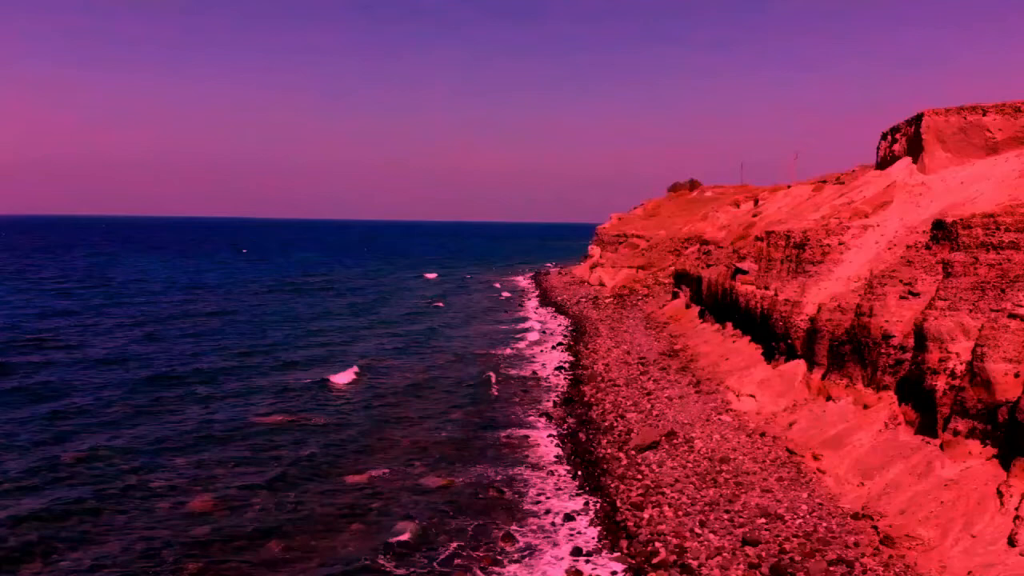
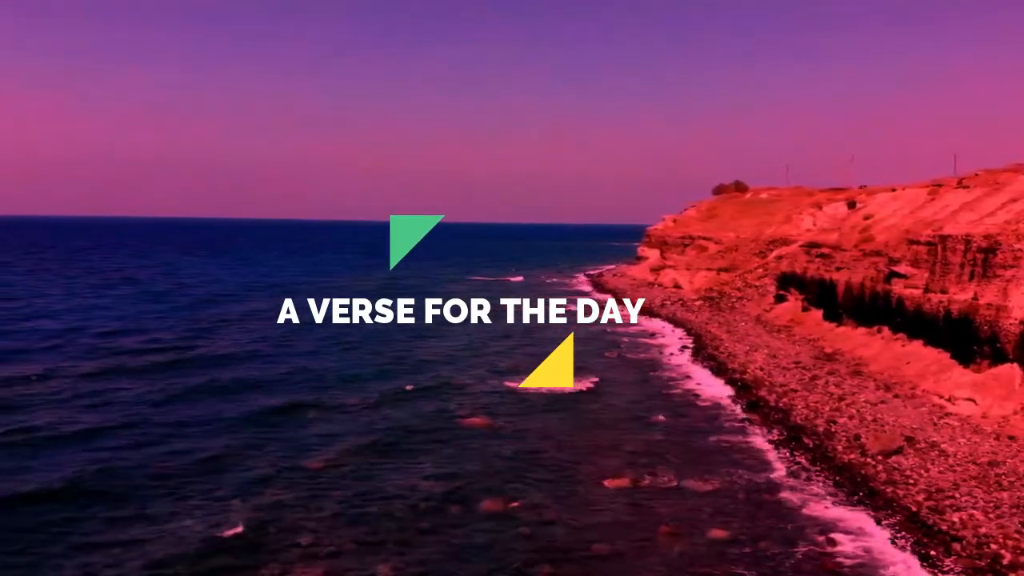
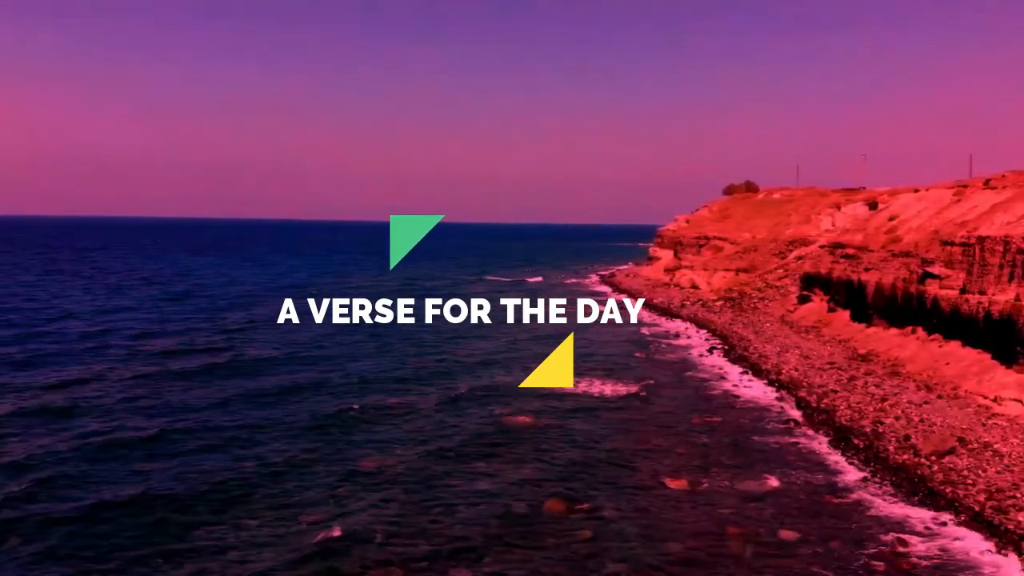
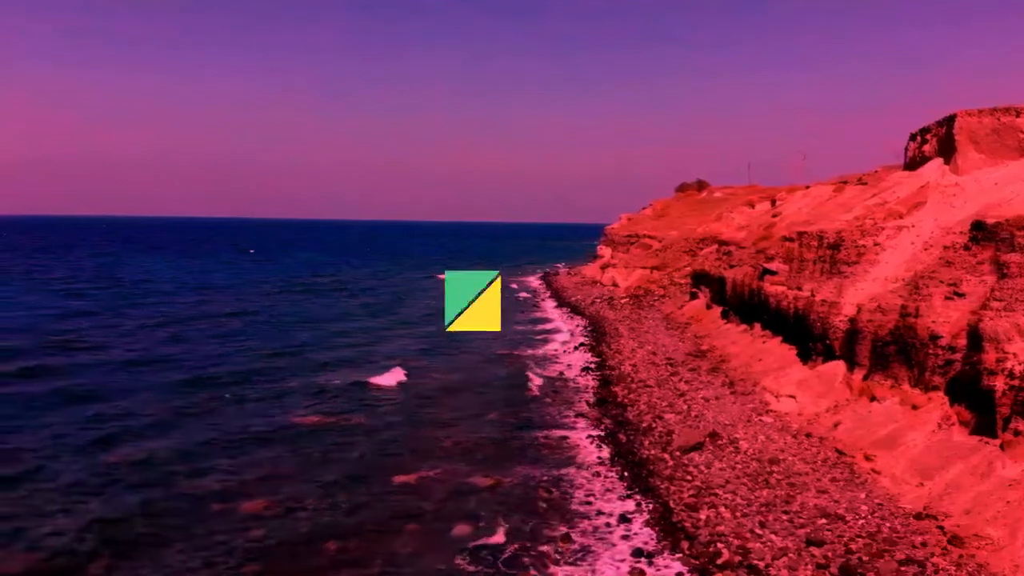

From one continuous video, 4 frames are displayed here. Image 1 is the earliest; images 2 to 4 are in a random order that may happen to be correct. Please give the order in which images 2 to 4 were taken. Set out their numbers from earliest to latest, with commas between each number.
4, 2, 3
